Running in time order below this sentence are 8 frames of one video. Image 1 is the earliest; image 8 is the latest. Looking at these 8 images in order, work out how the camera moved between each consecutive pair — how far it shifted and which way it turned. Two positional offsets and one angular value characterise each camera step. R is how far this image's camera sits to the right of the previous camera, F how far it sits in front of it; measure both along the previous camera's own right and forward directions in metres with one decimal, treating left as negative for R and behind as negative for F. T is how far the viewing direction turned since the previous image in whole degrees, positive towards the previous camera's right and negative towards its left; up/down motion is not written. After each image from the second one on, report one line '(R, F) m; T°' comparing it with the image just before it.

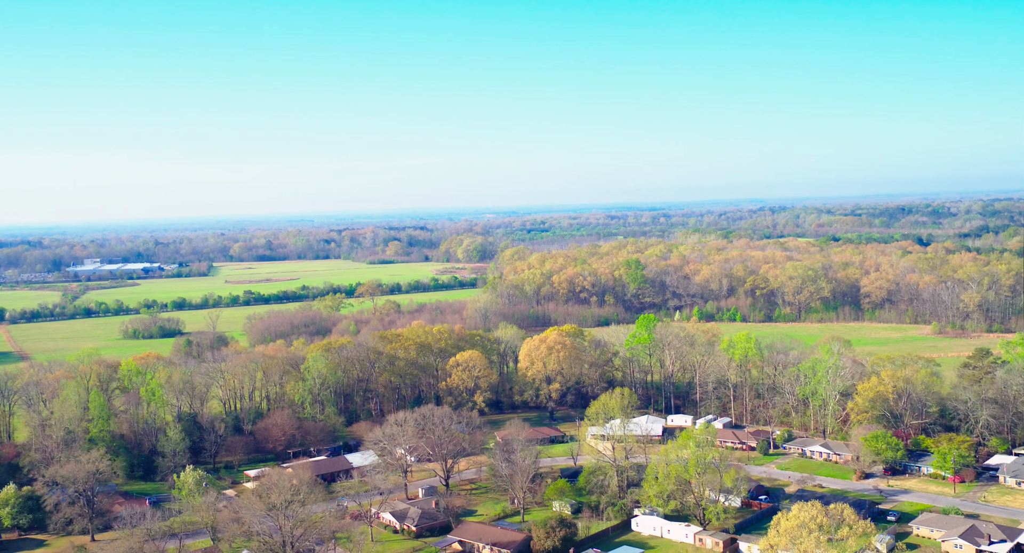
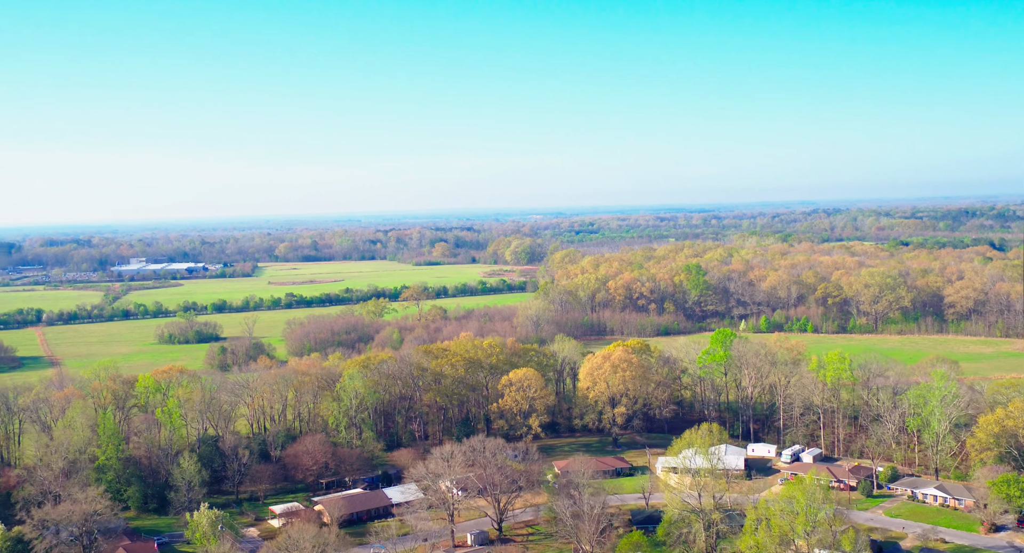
(-0.9, +7.5) m; -3°
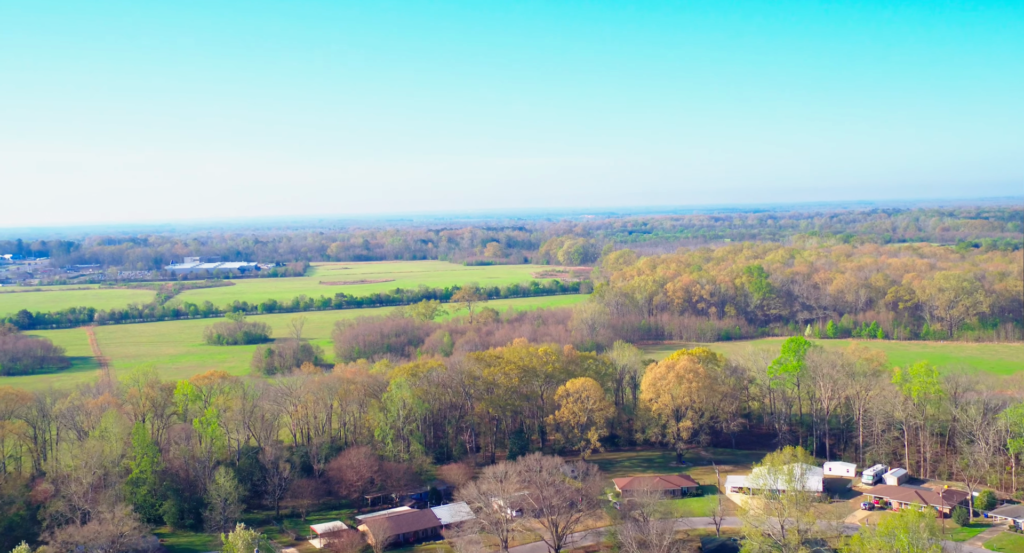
(-0.4, +3.7) m; -3°
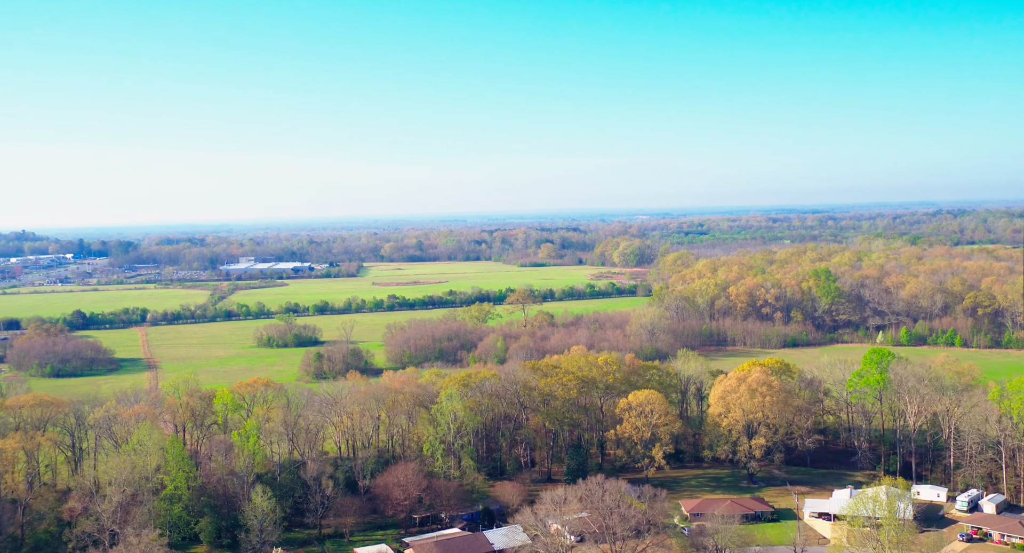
(-0.3, +3.7) m; -3°
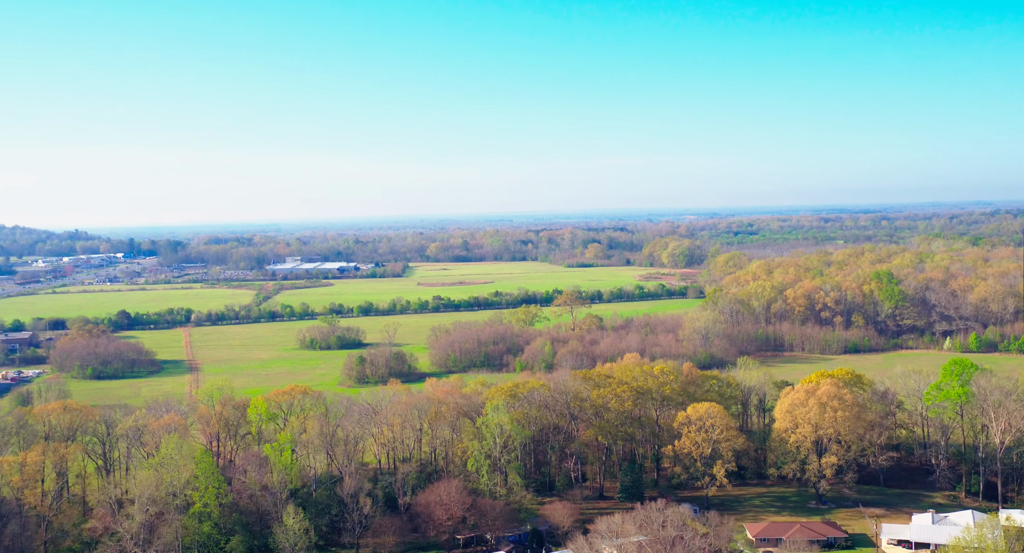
(-0.3, +3.3) m; -3°
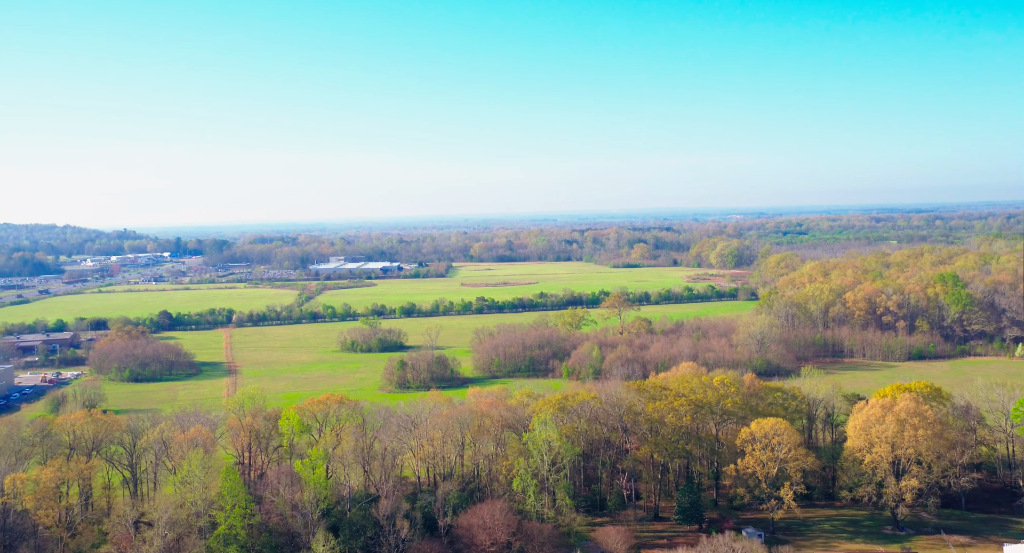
(-0.3, +3.5) m; -3°
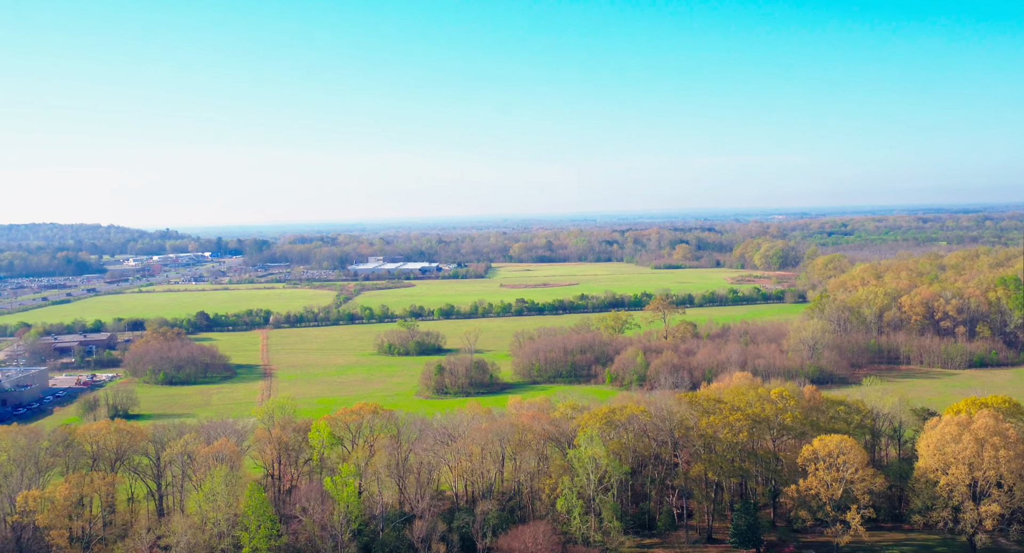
(-0.2, +2.9) m; -2°
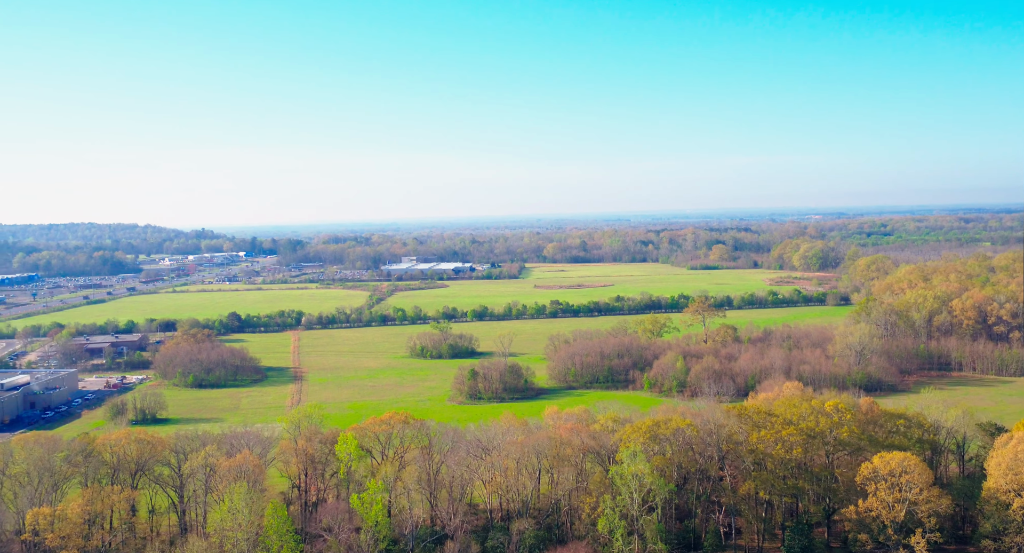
(-0.2, +2.4) m; -2°
